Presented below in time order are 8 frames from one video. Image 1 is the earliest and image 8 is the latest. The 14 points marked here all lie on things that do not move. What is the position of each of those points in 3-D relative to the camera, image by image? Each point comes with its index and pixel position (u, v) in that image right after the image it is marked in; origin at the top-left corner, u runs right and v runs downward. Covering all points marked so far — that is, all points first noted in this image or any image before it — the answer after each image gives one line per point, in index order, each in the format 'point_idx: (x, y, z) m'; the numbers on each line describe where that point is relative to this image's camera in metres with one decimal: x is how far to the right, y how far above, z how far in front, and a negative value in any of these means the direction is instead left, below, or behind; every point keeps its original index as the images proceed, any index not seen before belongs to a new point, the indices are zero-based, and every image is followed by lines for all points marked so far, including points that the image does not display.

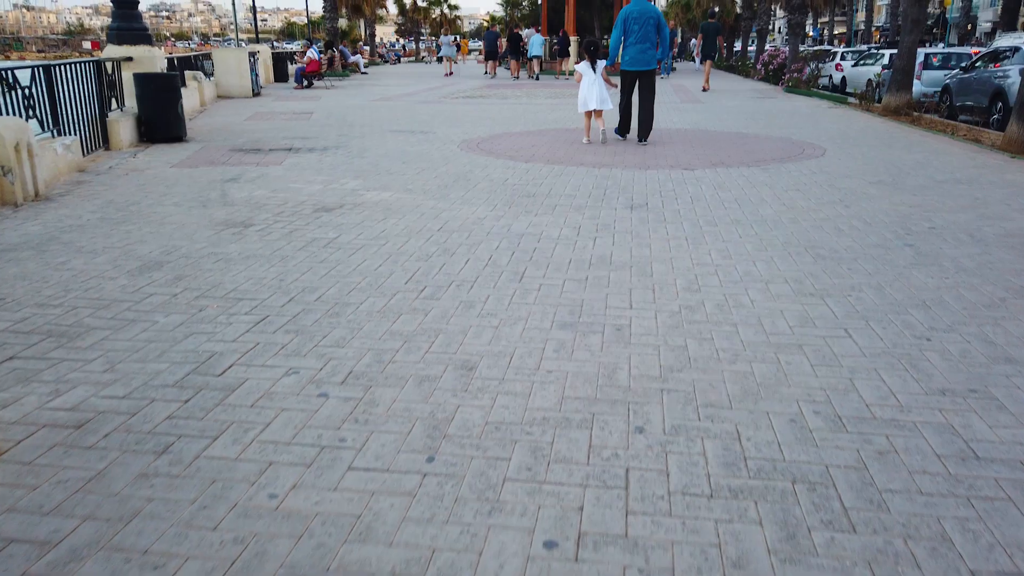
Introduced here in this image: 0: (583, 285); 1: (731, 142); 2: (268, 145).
0: (+0.5, 0.0, +5.1) m
1: (+3.5, +2.4, +12.7) m
2: (-3.9, +2.3, +12.3) m
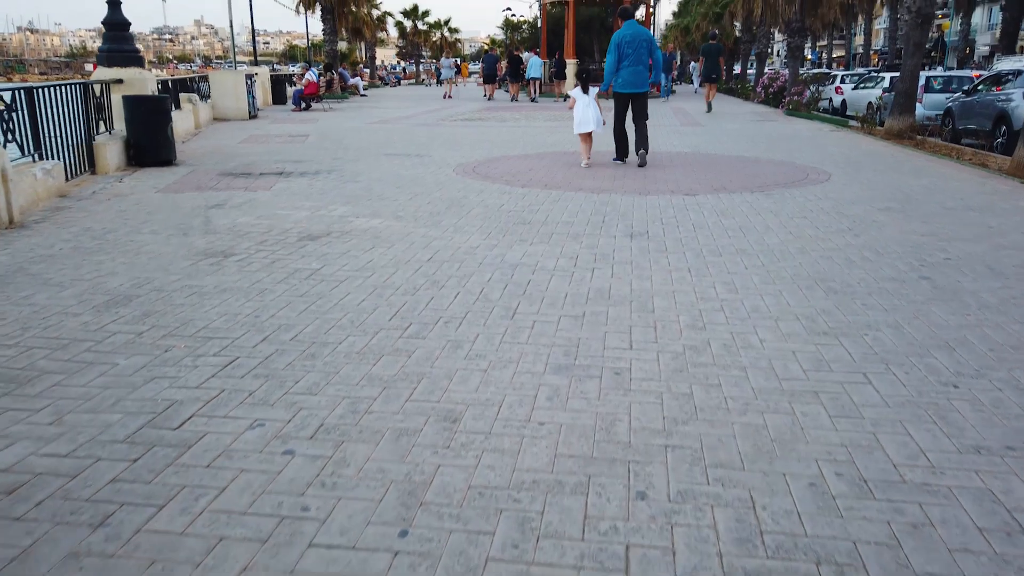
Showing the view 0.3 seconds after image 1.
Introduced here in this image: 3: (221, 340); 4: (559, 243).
0: (+0.4, -0.2, +4.7) m
1: (+3.5, +2.0, +12.4) m
2: (-3.9, +1.8, +12.0) m
3: (-1.6, -0.3, +4.4) m
4: (+0.4, +0.4, +7.0) m
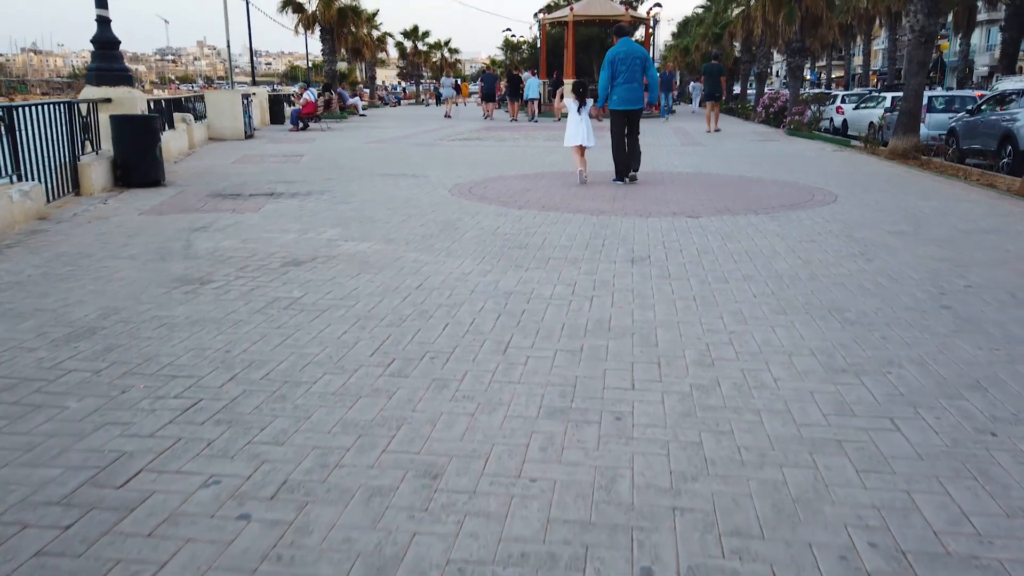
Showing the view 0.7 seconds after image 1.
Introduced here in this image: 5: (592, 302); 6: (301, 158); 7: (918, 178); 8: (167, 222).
0: (+0.4, -0.4, +4.4) m
1: (+3.5, +1.6, +12.1) m
2: (-4.0, +1.5, +11.7) m
3: (-1.7, -0.5, +4.0) m
4: (+0.4, +0.2, +6.7) m
5: (+0.6, -0.1, +5.7) m
6: (-4.8, +3.0, +17.6) m
7: (+6.9, +1.9, +13.2) m
8: (-3.9, +0.7, +8.7) m
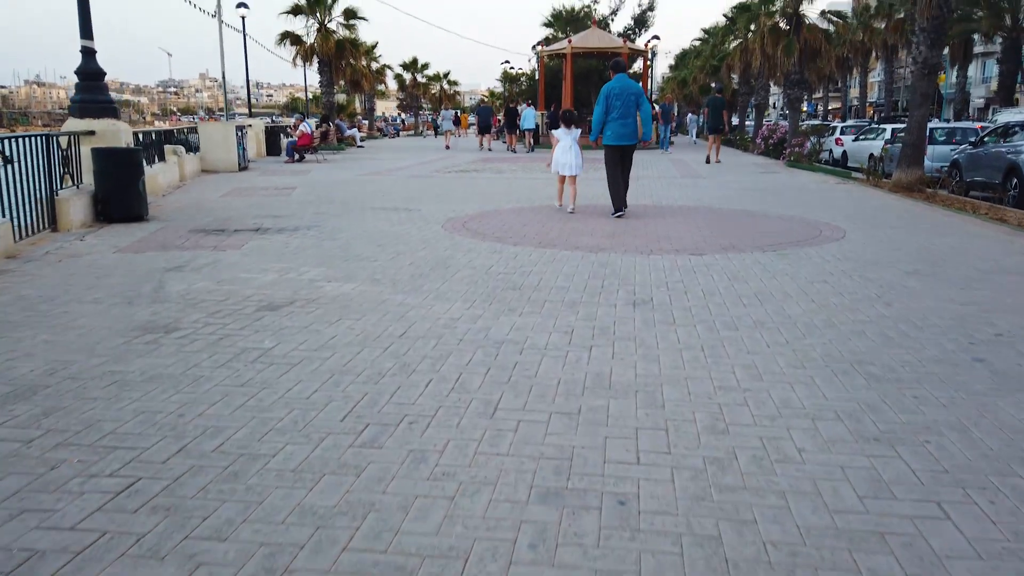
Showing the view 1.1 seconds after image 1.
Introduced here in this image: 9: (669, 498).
0: (+0.3, -0.7, +3.9) m
1: (+3.4, +1.0, +11.6) m
2: (-4.0, +0.9, +11.3) m
3: (-1.7, -0.7, +3.5) m
4: (+0.3, -0.2, +6.2) m
5: (+0.5, -0.4, +5.2) m
6: (-4.9, +2.2, +17.3) m
7: (+6.8, +1.3, +12.8) m
8: (-4.0, +0.3, +8.3) m
9: (+0.6, -0.8, +3.1) m
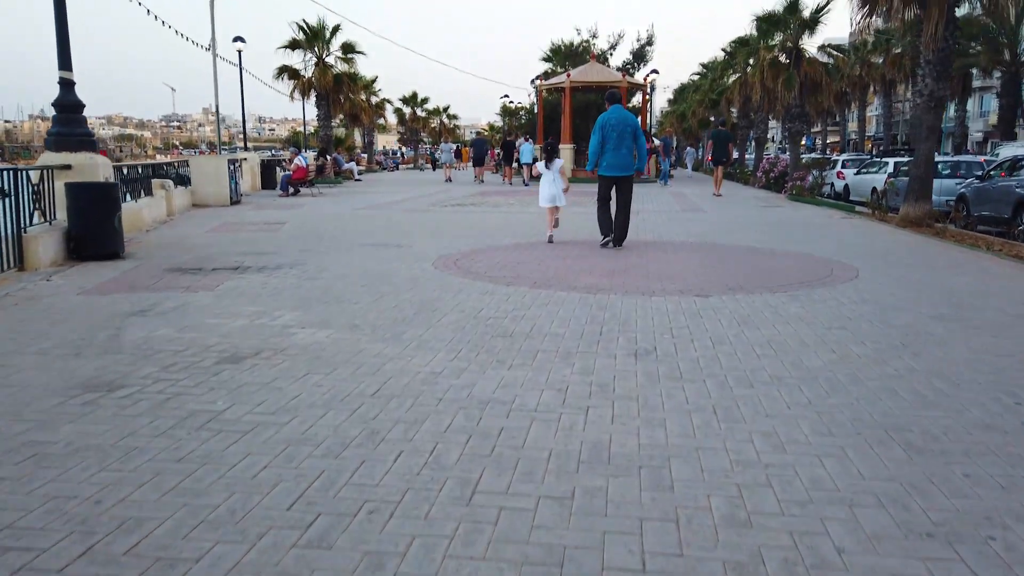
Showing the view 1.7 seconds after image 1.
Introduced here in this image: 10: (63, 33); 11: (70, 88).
0: (+0.2, -0.9, +3.3) m
1: (+3.3, +0.4, +11.1) m
2: (-4.1, +0.3, +10.7) m
3: (-1.8, -1.0, +2.9) m
4: (+0.2, -0.6, +5.6) m
5: (+0.4, -0.7, +4.5) m
6: (-4.9, +1.3, +16.7) m
7: (+6.7, +0.6, +12.2) m
8: (-4.0, -0.2, +7.7) m
9: (+0.5, -1.1, +2.5) m
10: (-6.9, +3.9, +11.9) m
11: (-6.8, +3.1, +11.9) m
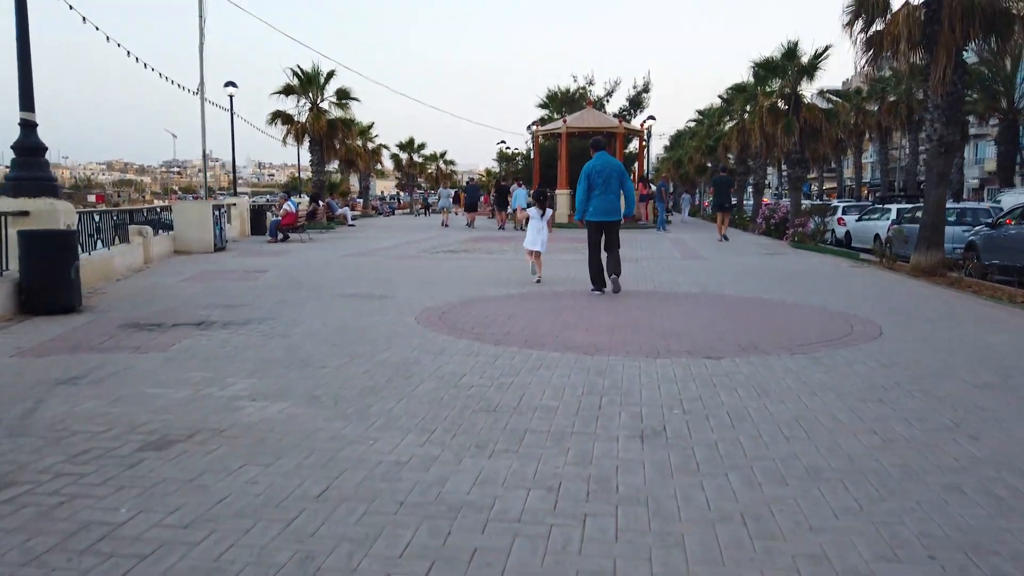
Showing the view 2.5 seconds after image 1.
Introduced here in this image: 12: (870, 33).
0: (+0.1, -1.2, +2.3) m
1: (+3.2, -0.3, +10.2) m
2: (-4.2, -0.4, +9.8) m
3: (-1.9, -1.3, +1.9) m
4: (+0.1, -1.0, +4.6) m
5: (+0.3, -1.1, +3.6) m
6: (-5.1, +0.3, +15.9) m
7: (+6.6, -0.2, +11.4) m
8: (-4.1, -0.7, +6.8) m
9: (+0.4, -1.3, +1.5) m
10: (-7.0, +3.1, +11.2) m
11: (-6.9, +2.3, +11.1) m
12: (+7.8, +5.6, +17.0) m
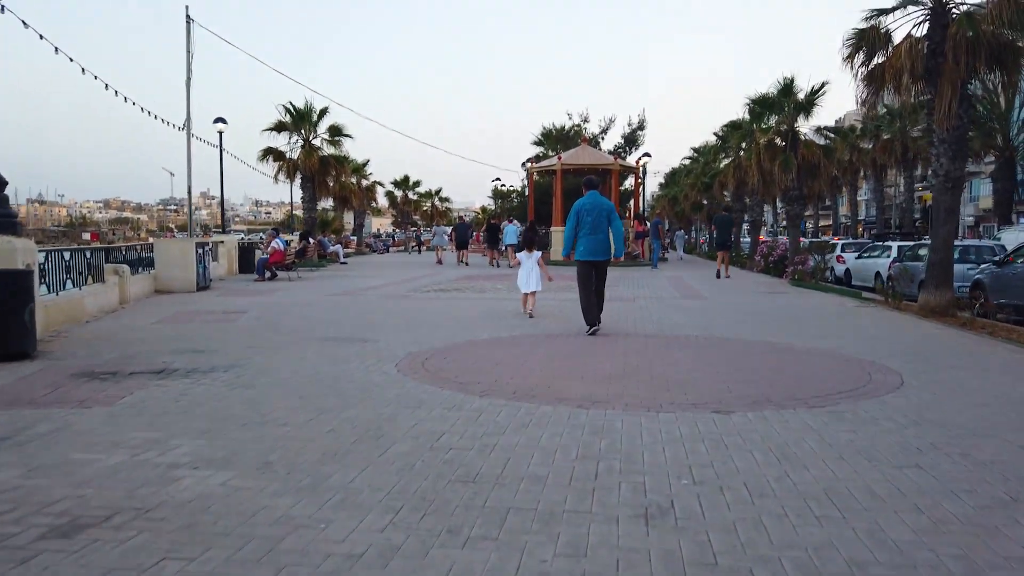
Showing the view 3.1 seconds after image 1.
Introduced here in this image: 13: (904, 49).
0: (0.0, -1.4, +1.5) m
1: (+3.0, -0.9, +9.5) m
2: (-4.4, -0.9, +9.0) m
3: (-2.0, -1.4, +1.1) m
4: (0.0, -1.3, +3.9) m
5: (+0.2, -1.3, +2.8) m
6: (-5.2, -0.5, +15.1) m
7: (+6.5, -0.8, +10.6) m
8: (-4.3, -1.1, +6.0) m
9: (+0.4, -1.4, +0.7) m
10: (-7.2, +2.5, +10.6) m
11: (-7.0, +1.7, +10.5) m
12: (+7.6, +4.7, +16.5) m
13: (+7.8, +4.8, +15.5) m
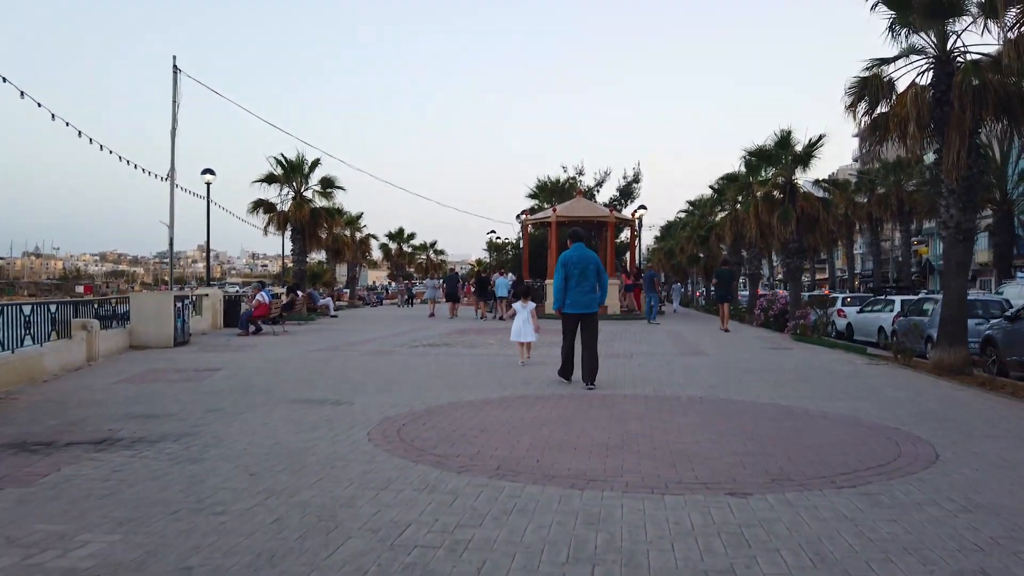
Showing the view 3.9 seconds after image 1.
0: (-0.1, -1.5, +0.6) m
1: (+2.9, -1.5, +8.5) m
2: (-4.5, -1.5, +8.1) m
3: (-2.1, -1.5, +0.2) m
4: (-0.1, -1.5, +2.9) m
5: (+0.1, -1.5, +1.9) m
6: (-5.4, -1.6, +14.2) m
7: (+6.3, -1.5, +9.7) m
8: (-4.4, -1.5, +5.0) m
9: (+0.2, -1.5, -0.2) m
10: (-7.3, +1.8, +9.8) m
11: (-7.2, +1.0, +9.7) m
12: (+7.5, +3.6, +16.0) m
13: (+7.7, +3.7, +14.9) m
